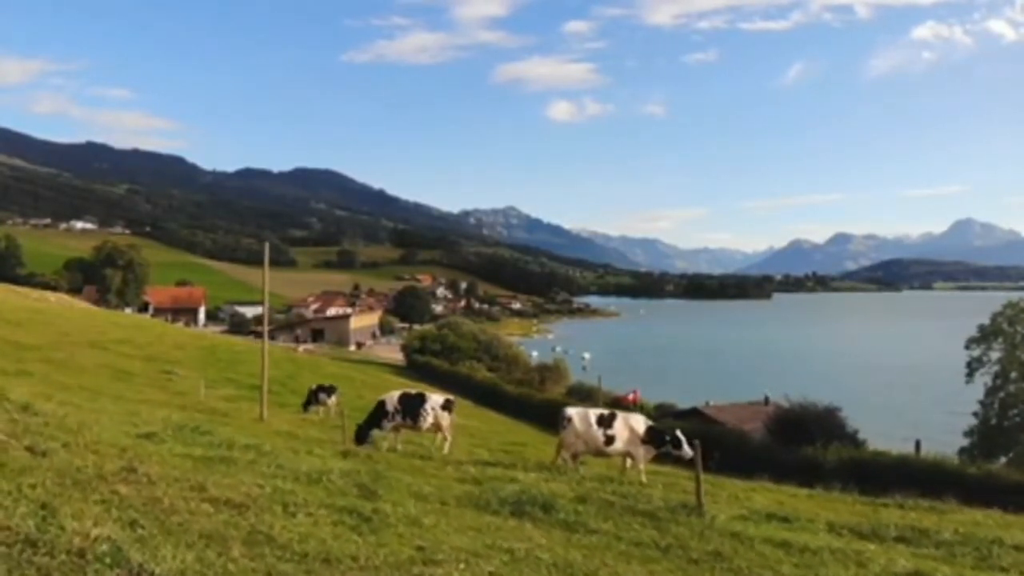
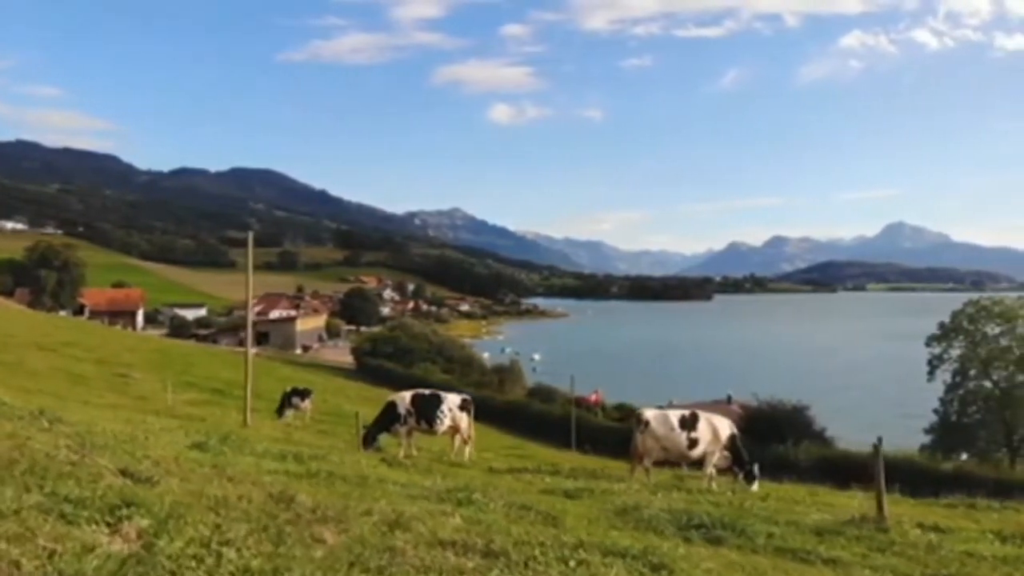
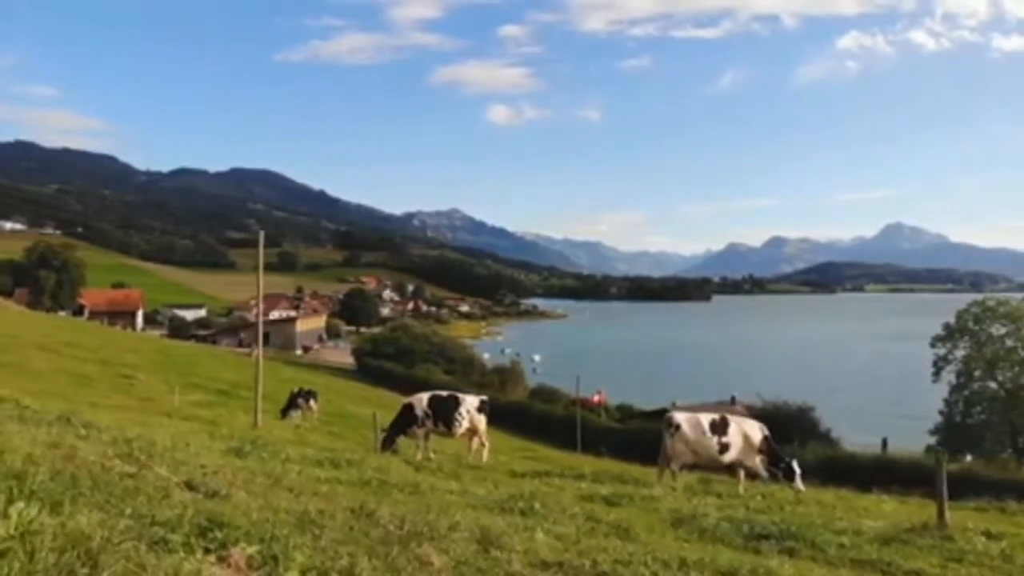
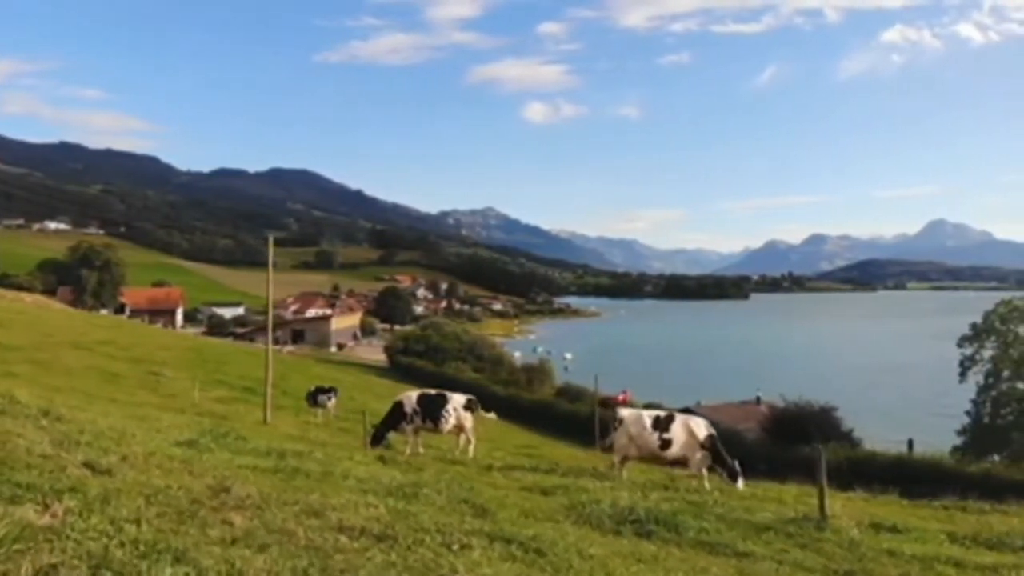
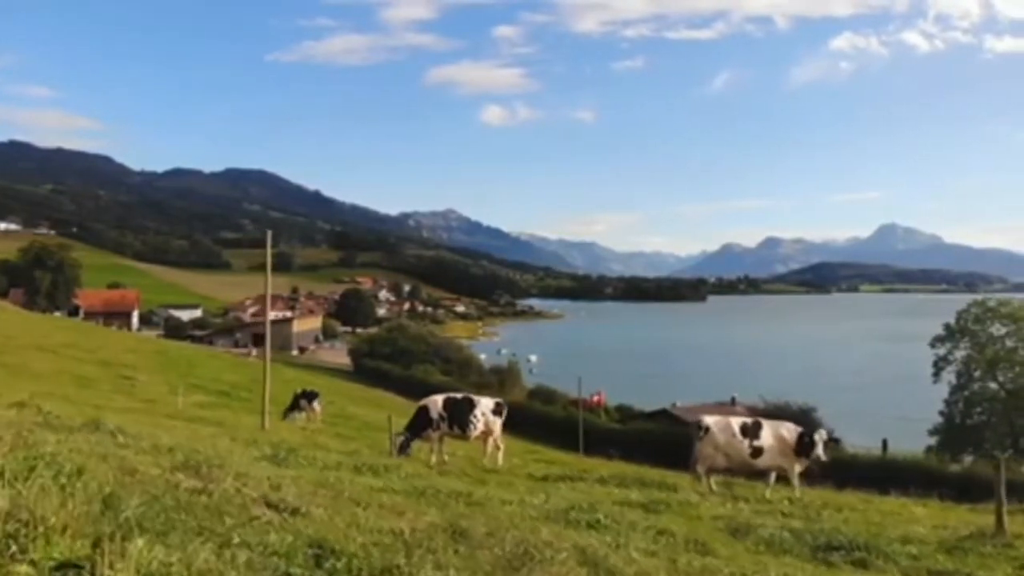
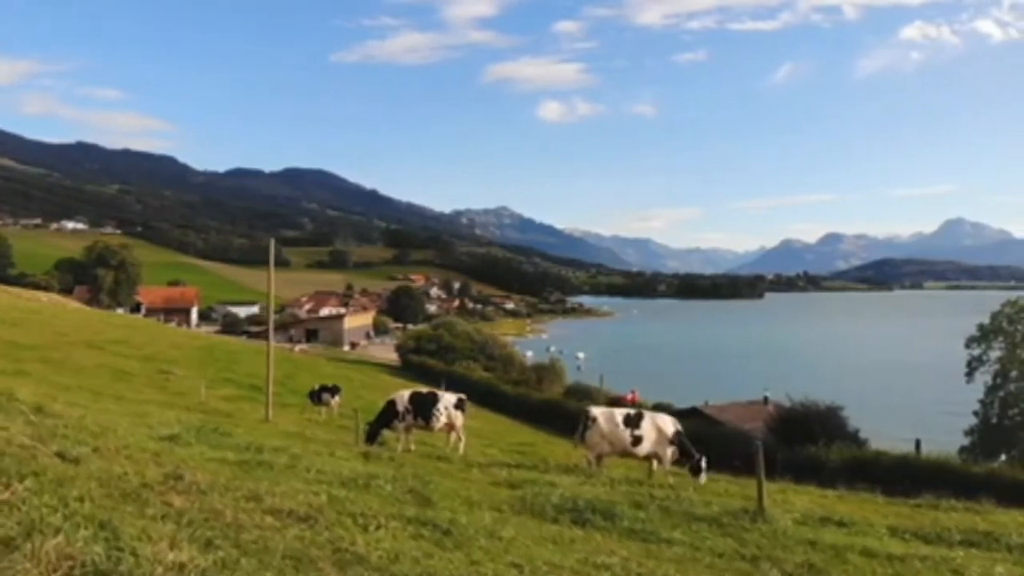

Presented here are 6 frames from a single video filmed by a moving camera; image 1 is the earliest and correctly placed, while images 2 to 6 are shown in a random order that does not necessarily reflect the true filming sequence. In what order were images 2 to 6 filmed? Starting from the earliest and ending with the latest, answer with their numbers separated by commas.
6, 4, 2, 3, 5
